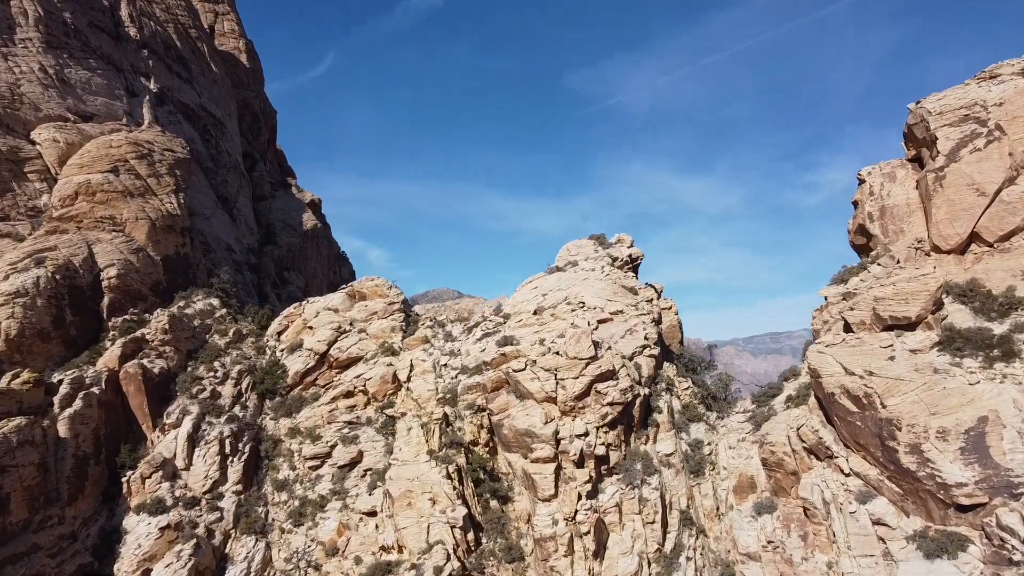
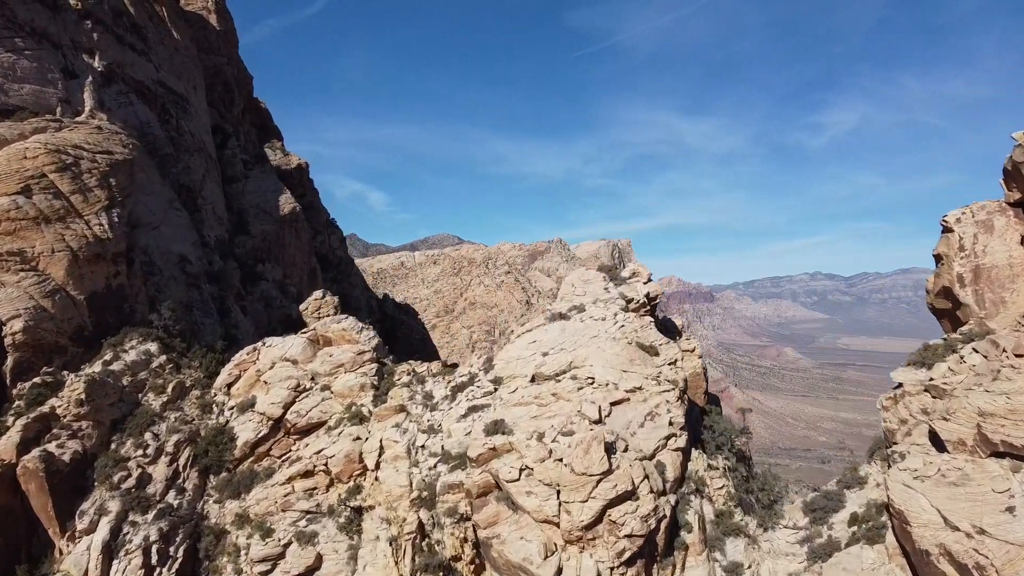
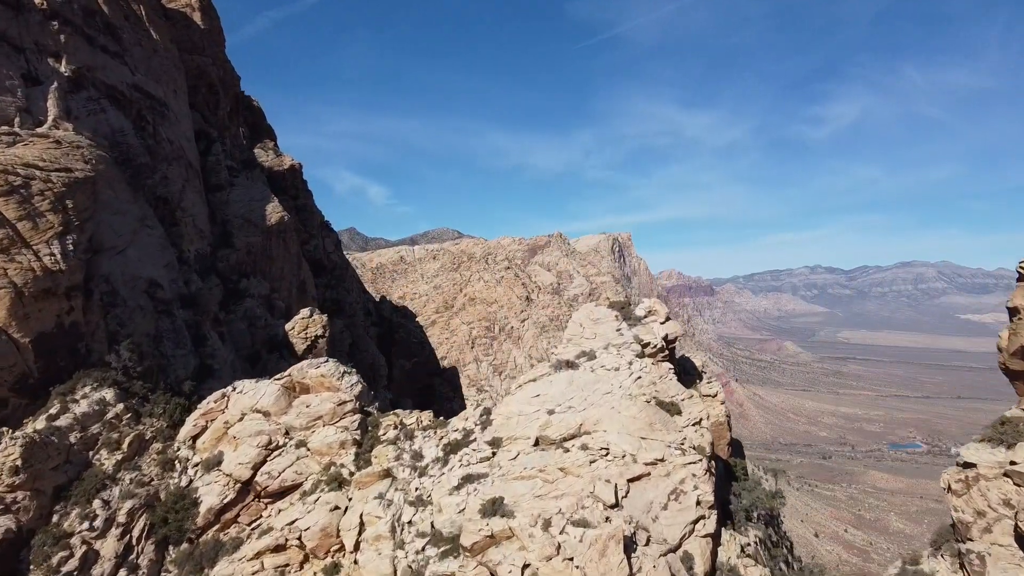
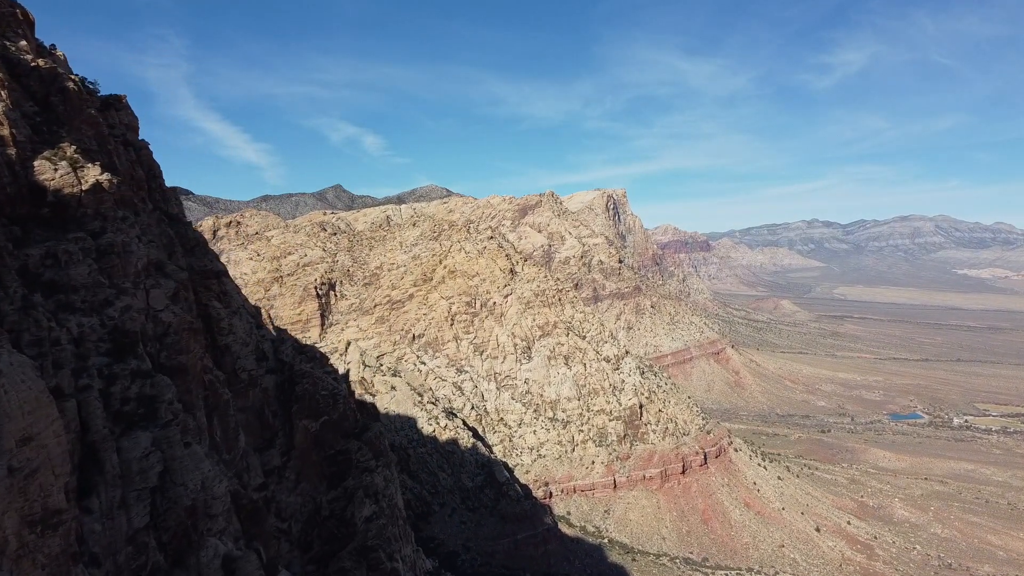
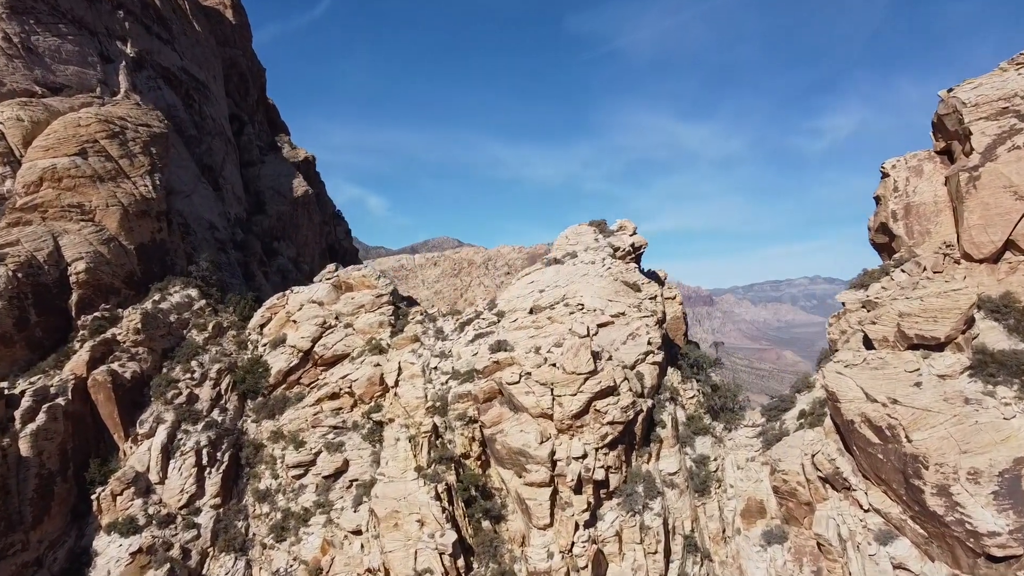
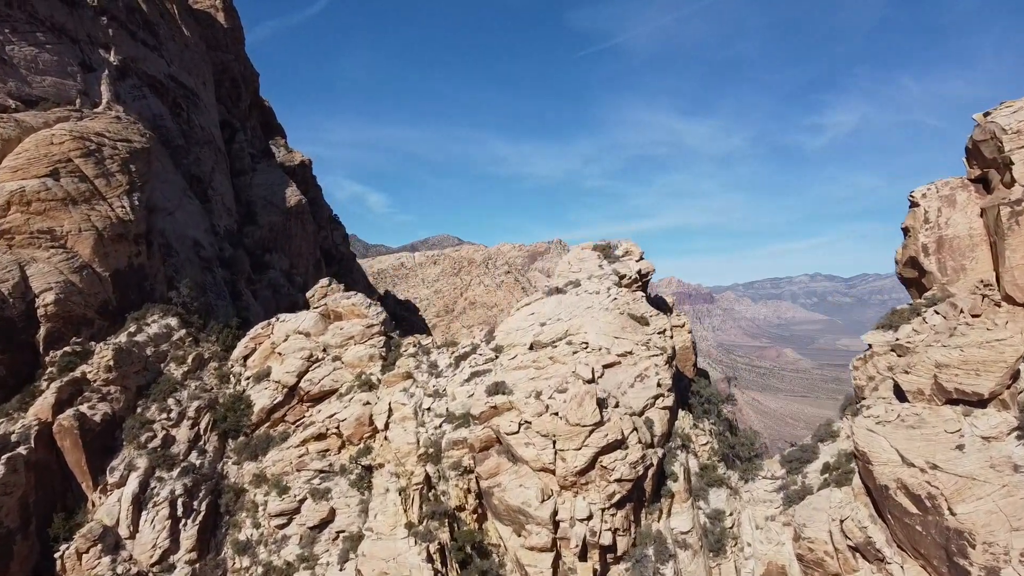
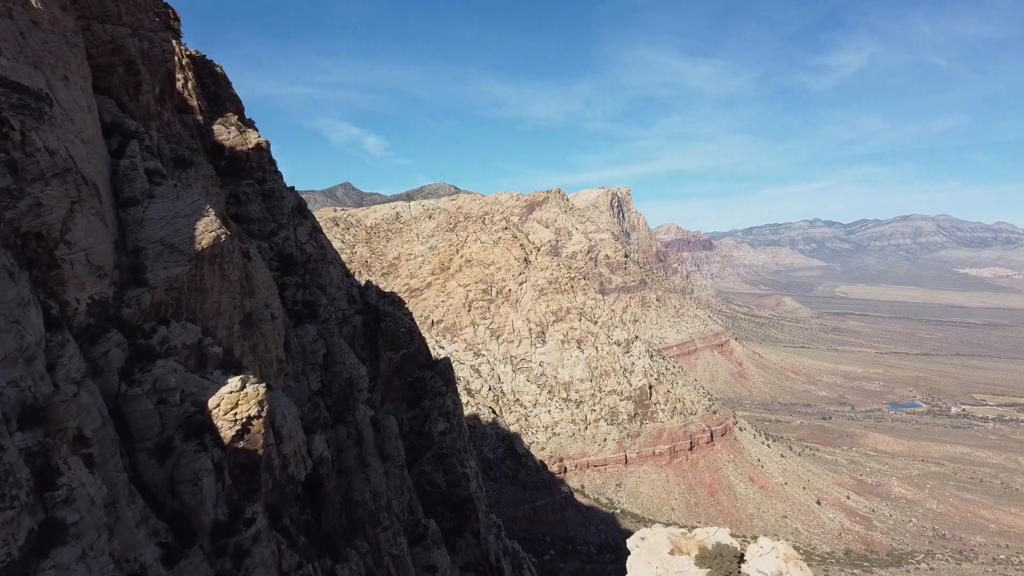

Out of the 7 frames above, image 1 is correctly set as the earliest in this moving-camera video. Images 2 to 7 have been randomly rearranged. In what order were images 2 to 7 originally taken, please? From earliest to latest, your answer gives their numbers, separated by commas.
5, 6, 2, 3, 7, 4
